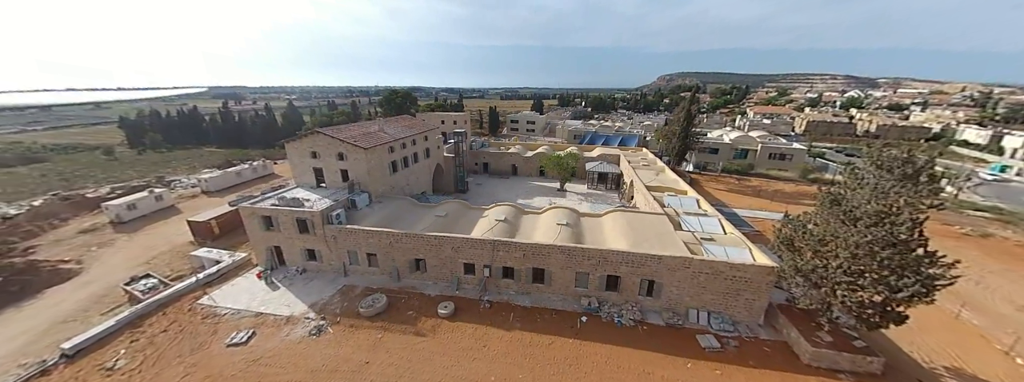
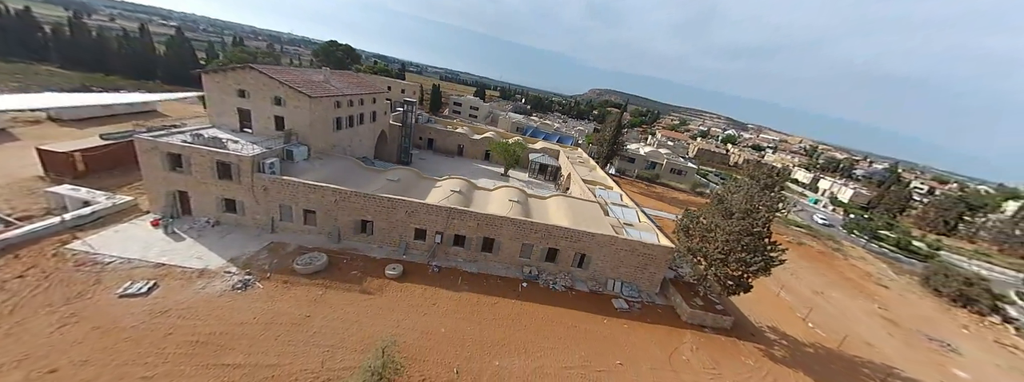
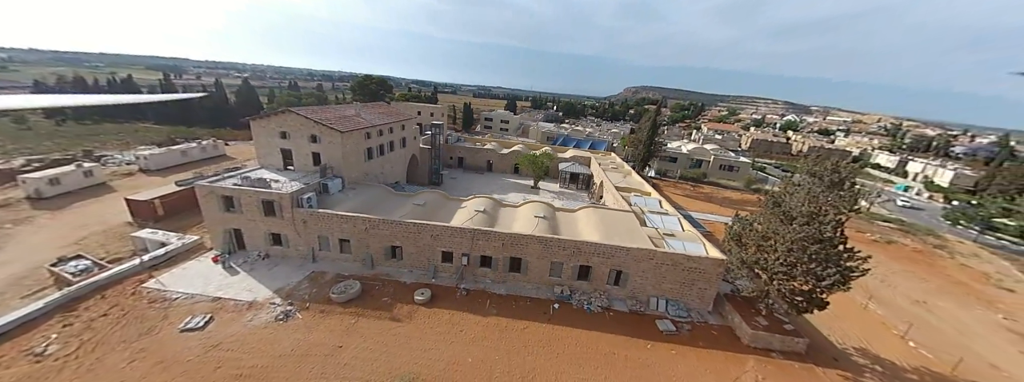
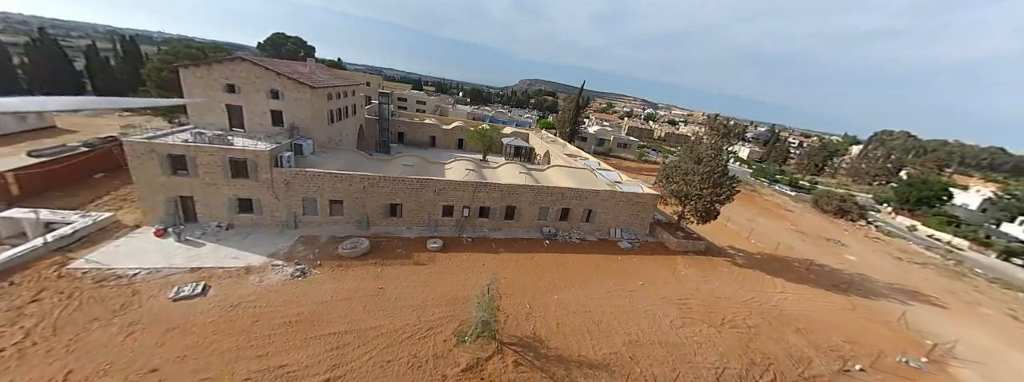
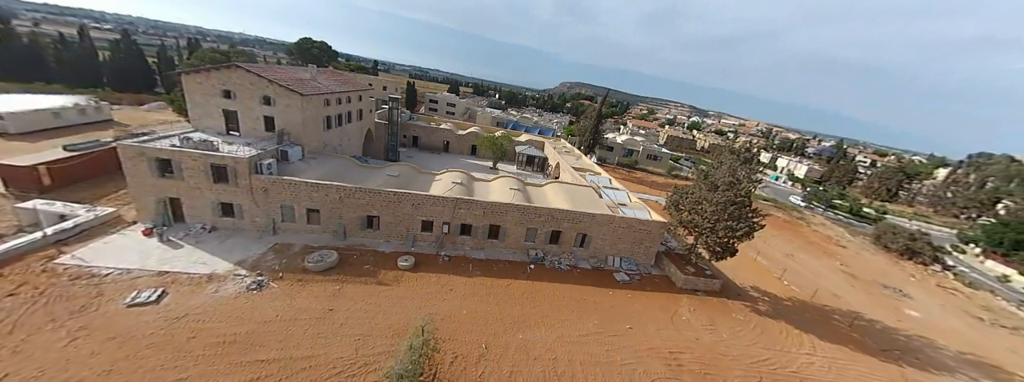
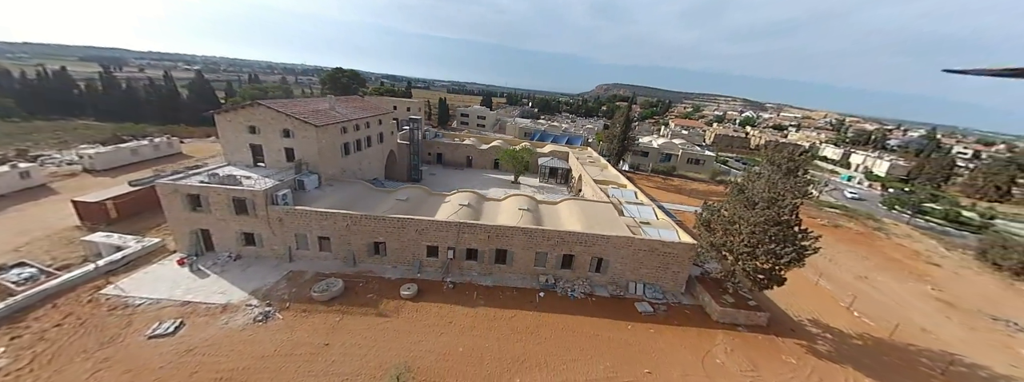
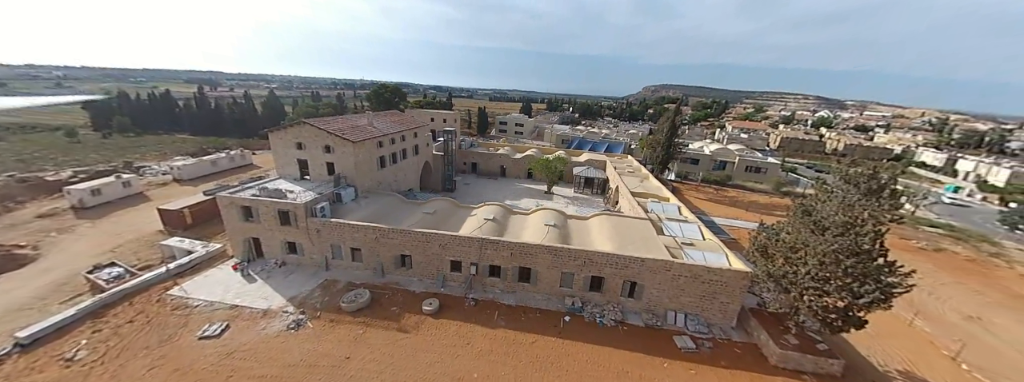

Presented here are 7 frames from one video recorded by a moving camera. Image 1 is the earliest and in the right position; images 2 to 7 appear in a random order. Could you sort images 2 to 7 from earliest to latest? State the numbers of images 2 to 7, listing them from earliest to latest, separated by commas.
7, 3, 6, 2, 5, 4
